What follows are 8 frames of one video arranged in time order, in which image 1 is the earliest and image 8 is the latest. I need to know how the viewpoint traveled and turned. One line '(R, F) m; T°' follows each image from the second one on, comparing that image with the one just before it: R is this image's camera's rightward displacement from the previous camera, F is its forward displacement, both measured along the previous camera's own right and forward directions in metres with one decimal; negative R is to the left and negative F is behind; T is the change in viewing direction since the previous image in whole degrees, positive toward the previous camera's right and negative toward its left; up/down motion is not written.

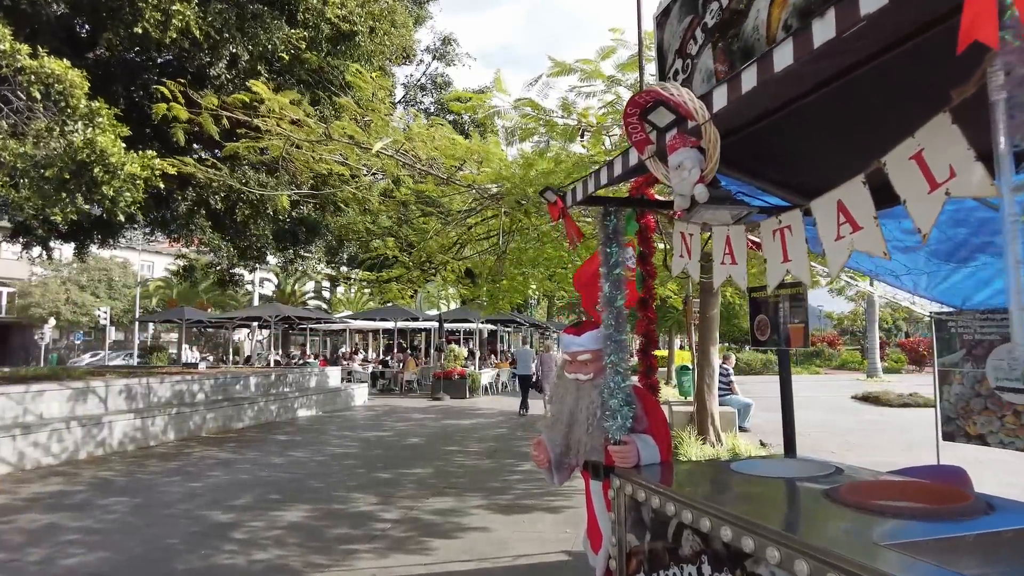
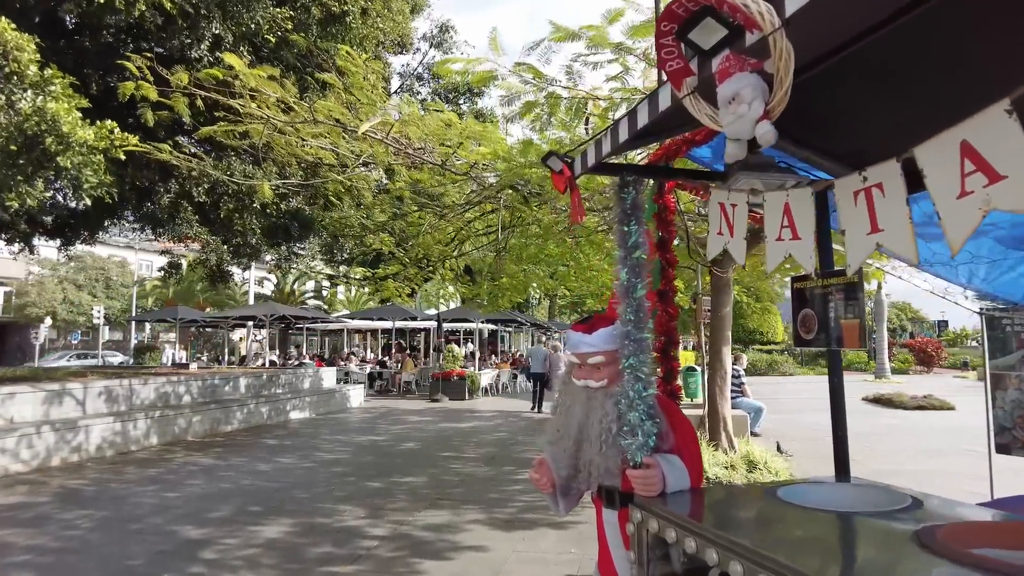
(0.0, +0.5) m; 0°
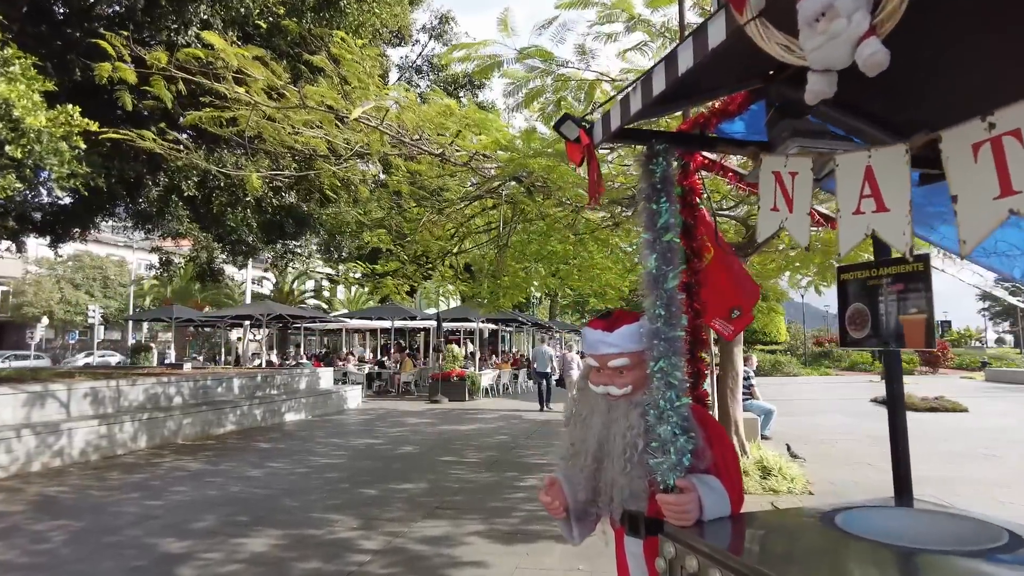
(0.0, +0.4) m; 0°
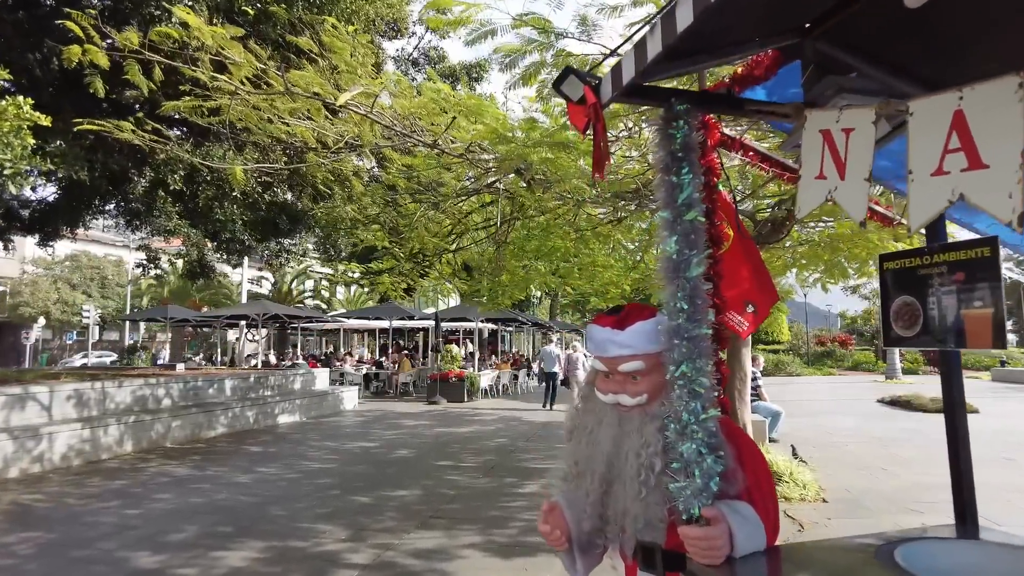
(0.0, +0.3) m; 0°
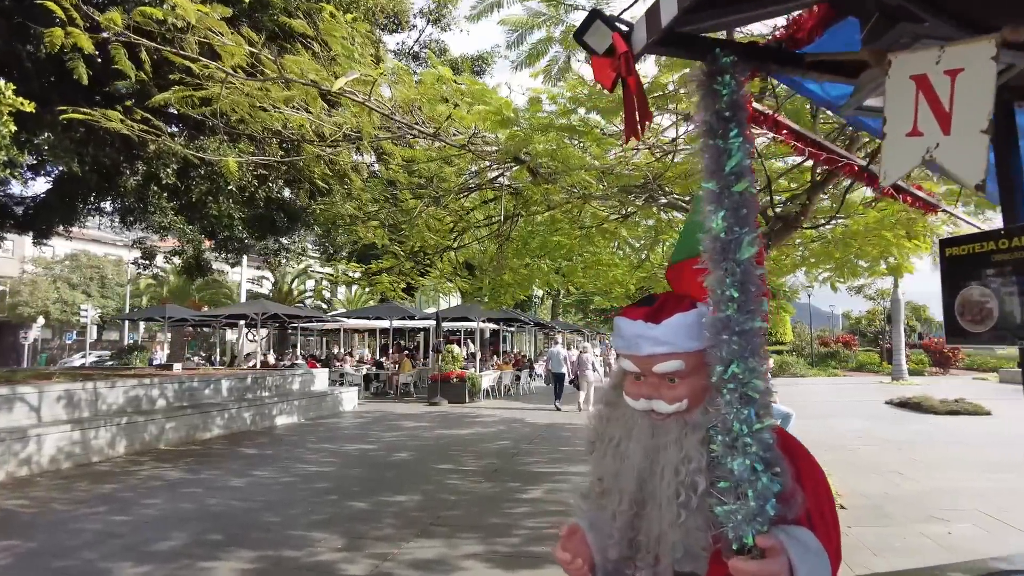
(0.0, +0.3) m; 0°
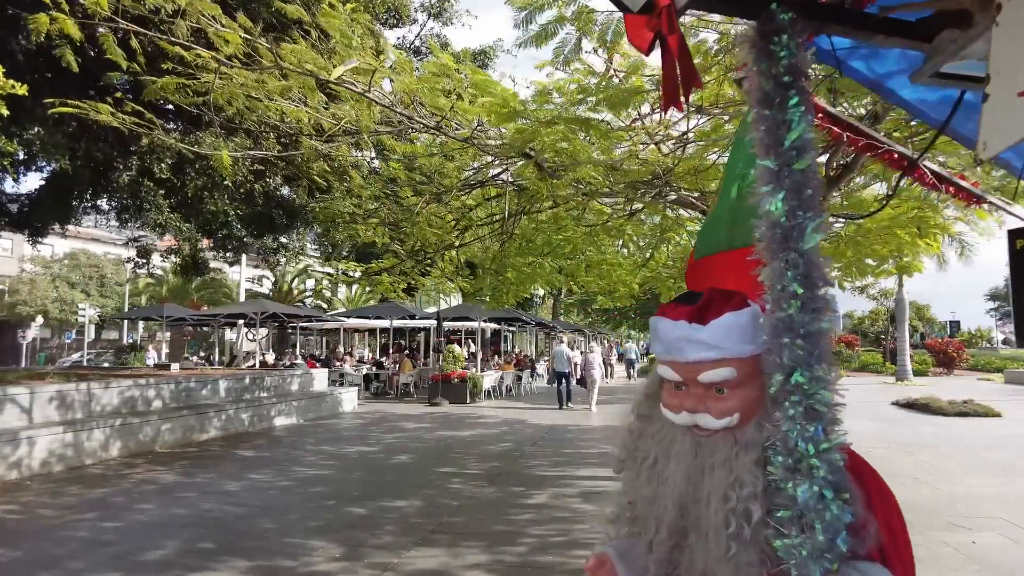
(0.0, +0.2) m; 0°
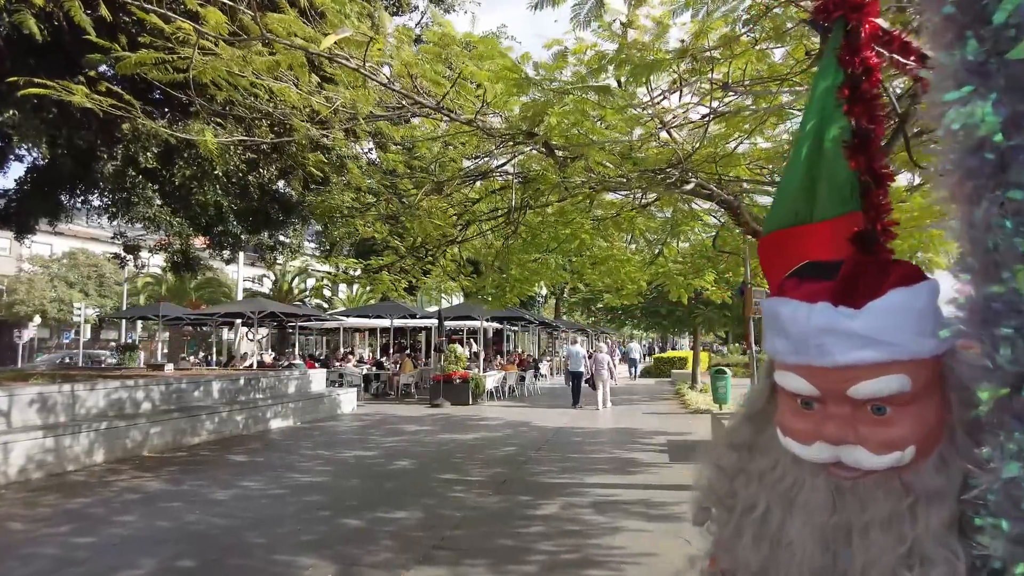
(-0.1, +0.5) m; 0°
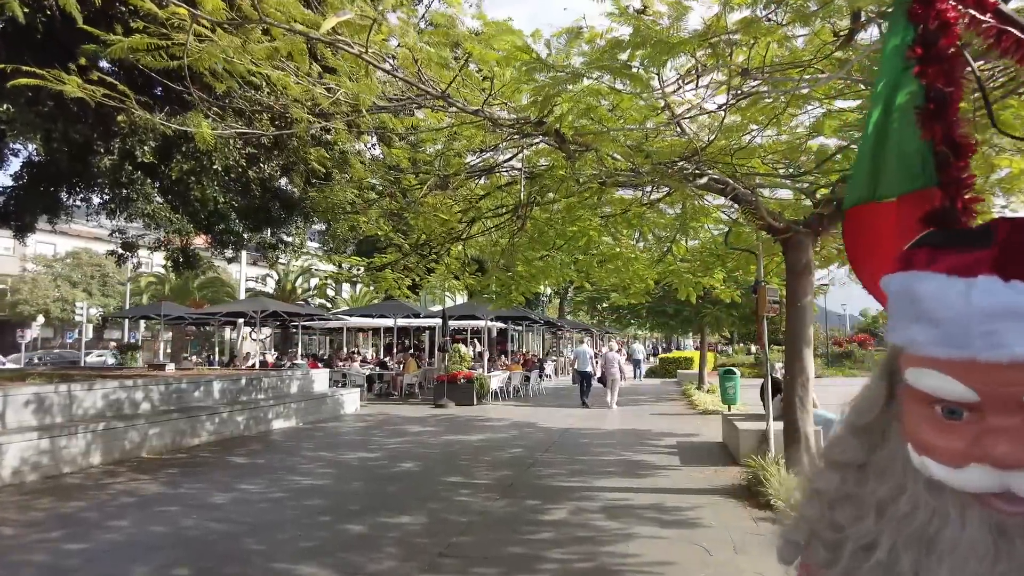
(0.0, +0.2) m; 0°
